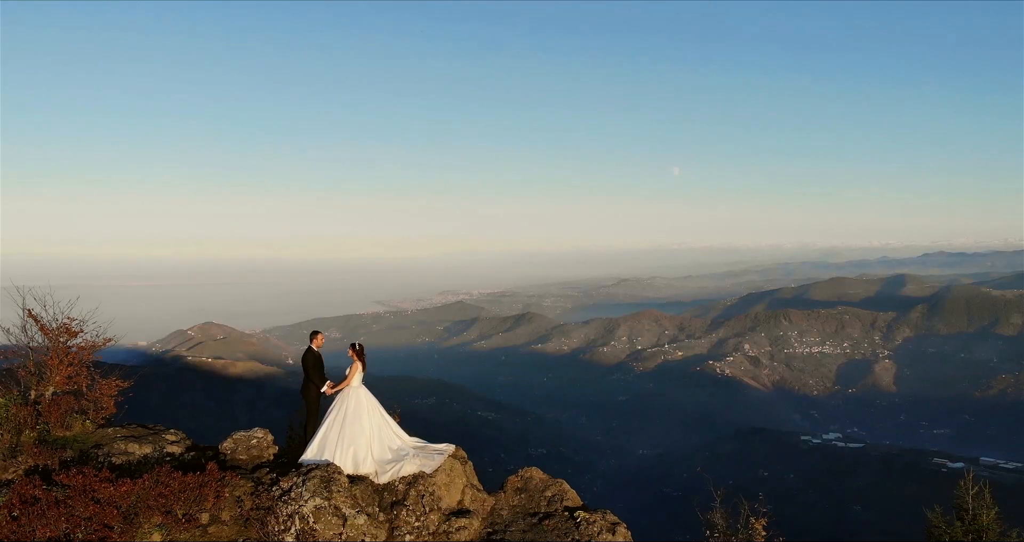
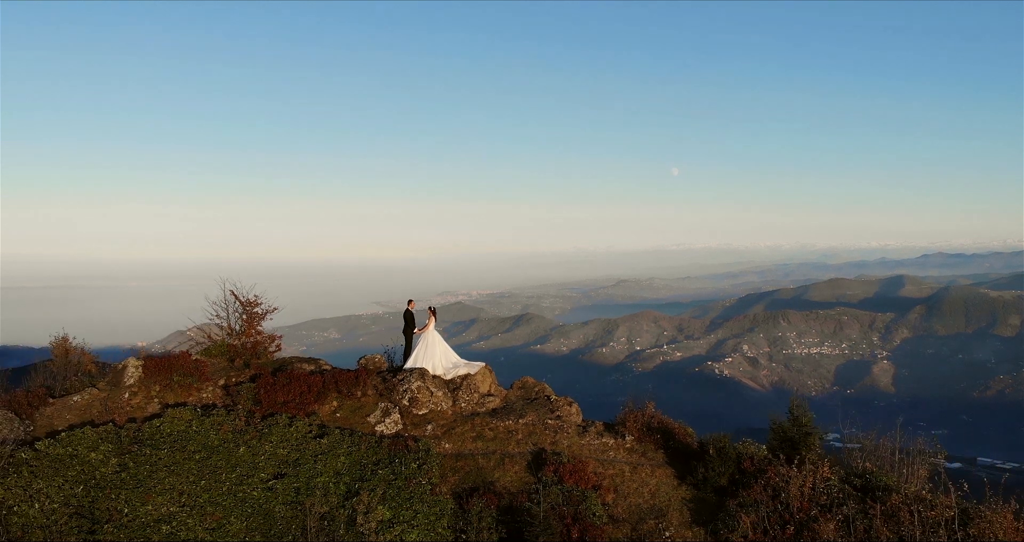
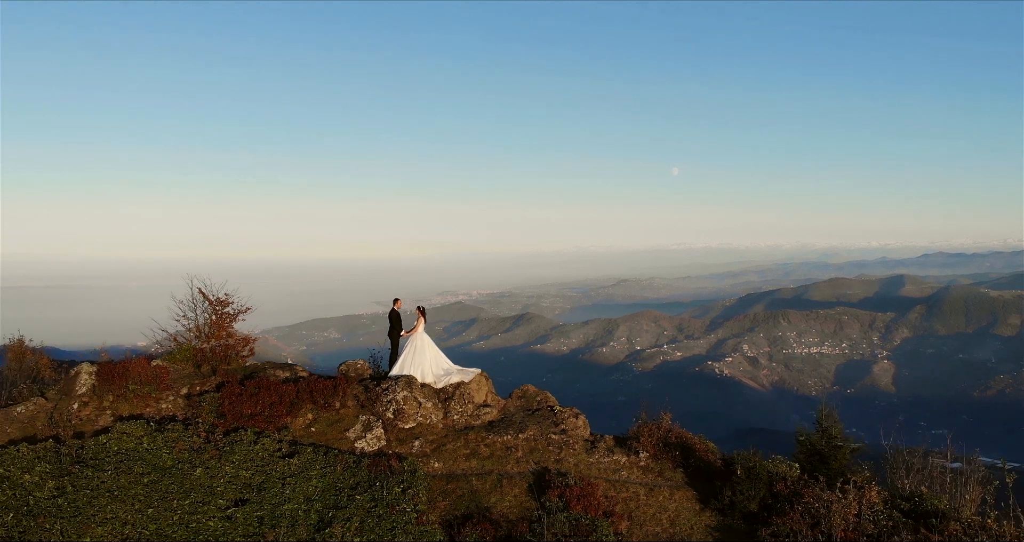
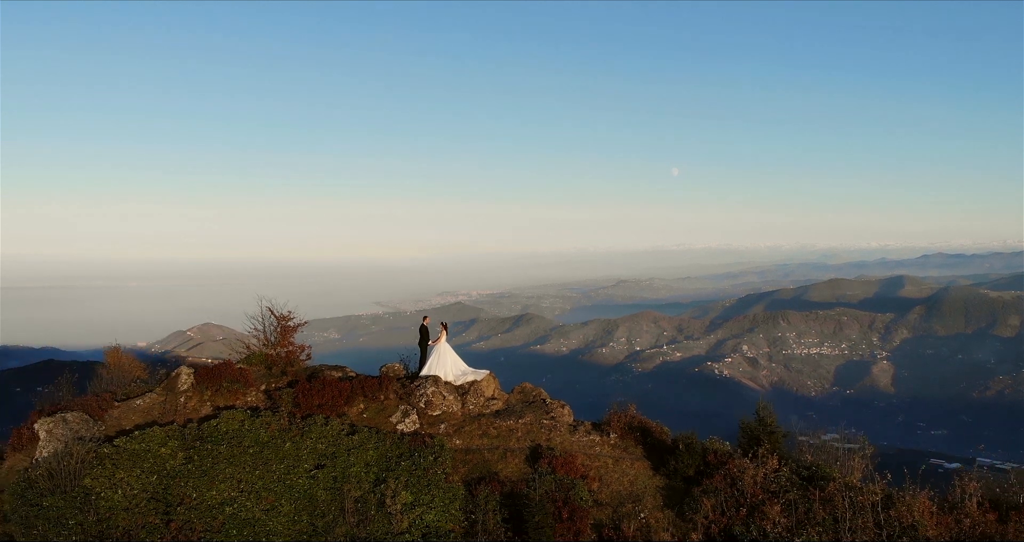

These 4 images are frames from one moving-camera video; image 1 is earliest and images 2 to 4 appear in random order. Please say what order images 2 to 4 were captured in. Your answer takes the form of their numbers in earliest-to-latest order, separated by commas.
3, 2, 4
